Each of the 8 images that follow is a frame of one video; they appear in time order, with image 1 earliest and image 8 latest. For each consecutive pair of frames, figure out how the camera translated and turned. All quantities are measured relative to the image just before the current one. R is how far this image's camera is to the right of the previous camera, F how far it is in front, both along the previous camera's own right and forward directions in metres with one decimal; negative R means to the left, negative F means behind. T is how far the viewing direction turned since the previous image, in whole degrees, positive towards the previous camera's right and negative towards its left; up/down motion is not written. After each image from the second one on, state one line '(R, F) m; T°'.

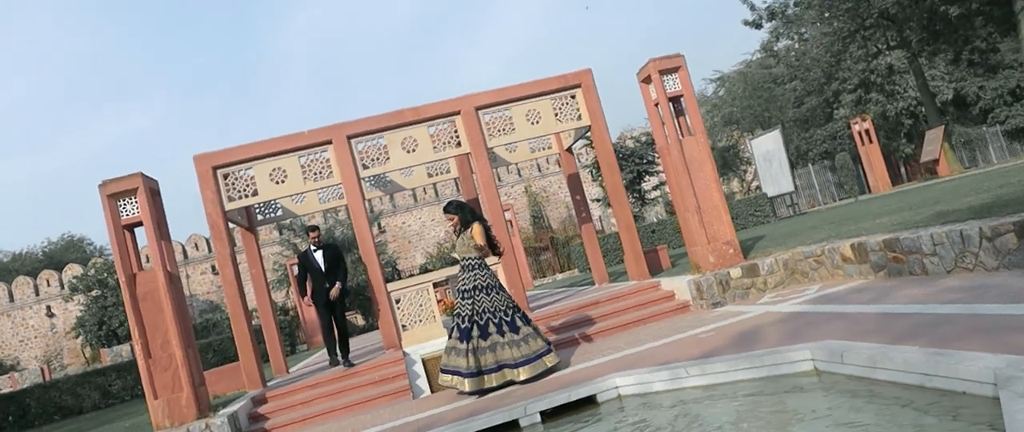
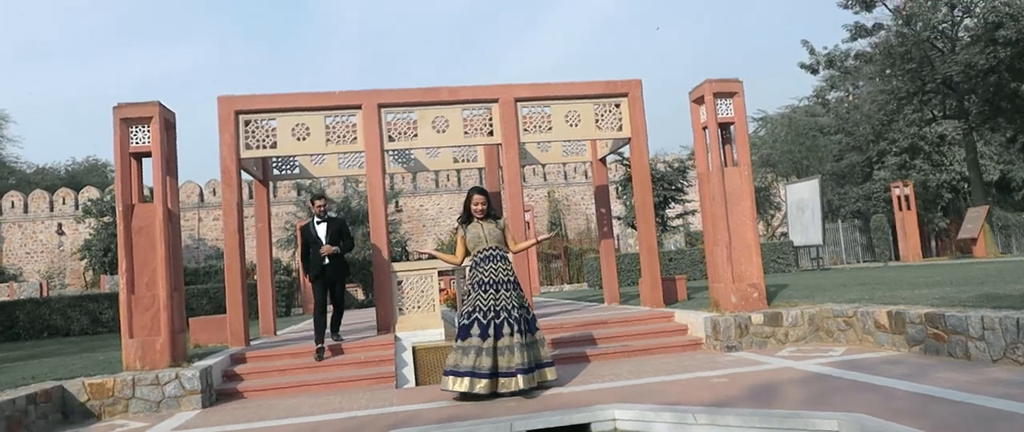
(0.0, +0.4) m; -2°
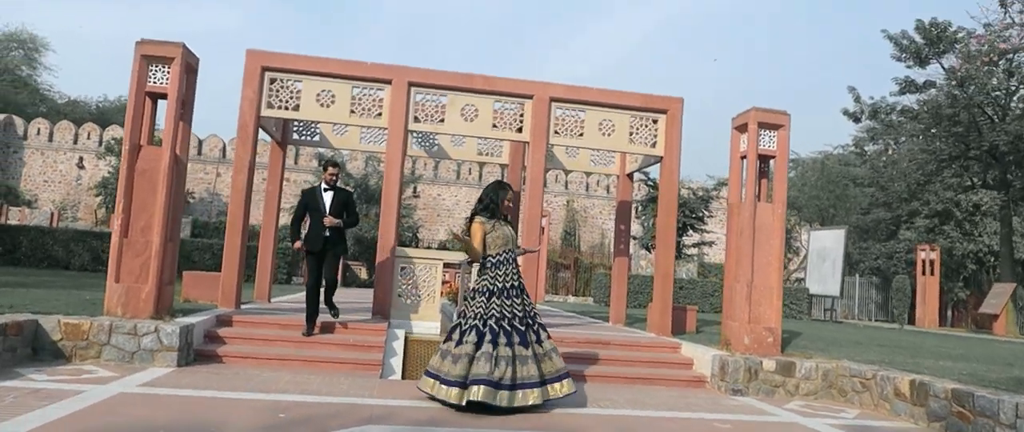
(0.0, +0.4) m; -1°
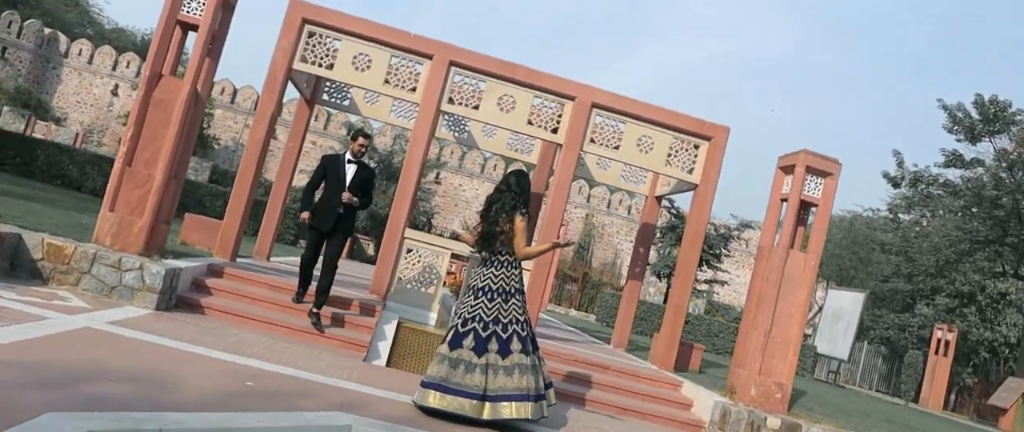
(0.0, +0.4) m; -1°
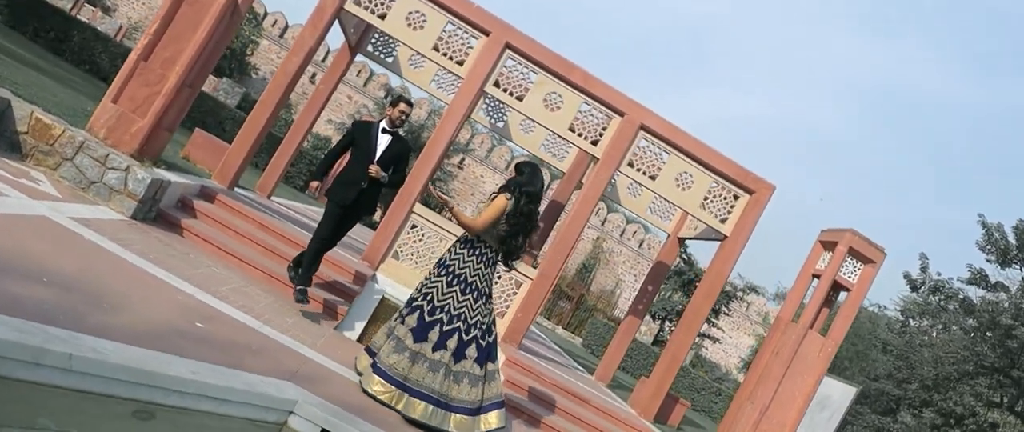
(-0.1, +0.5) m; -1°
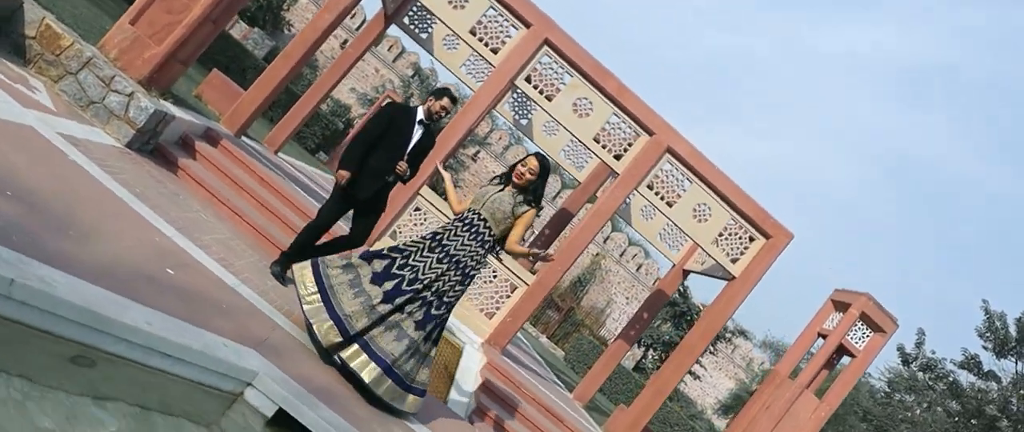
(0.0, +0.3) m; 0°
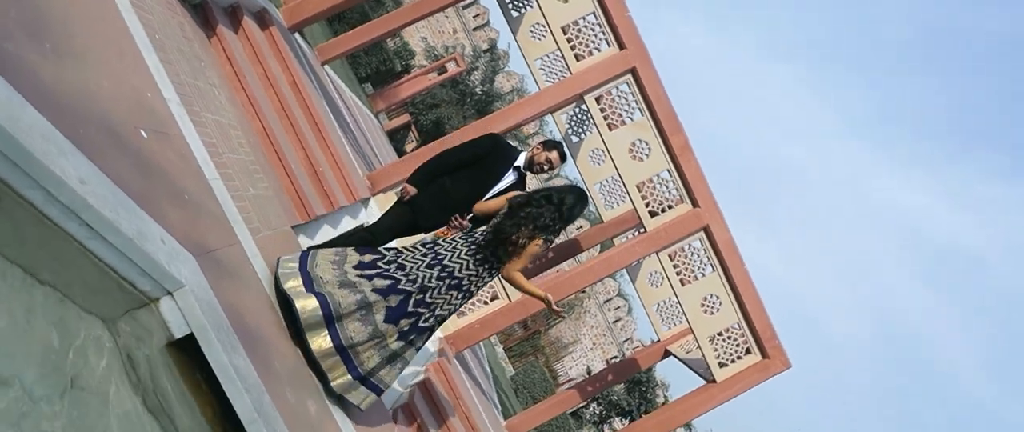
(-0.1, +0.5) m; -1°
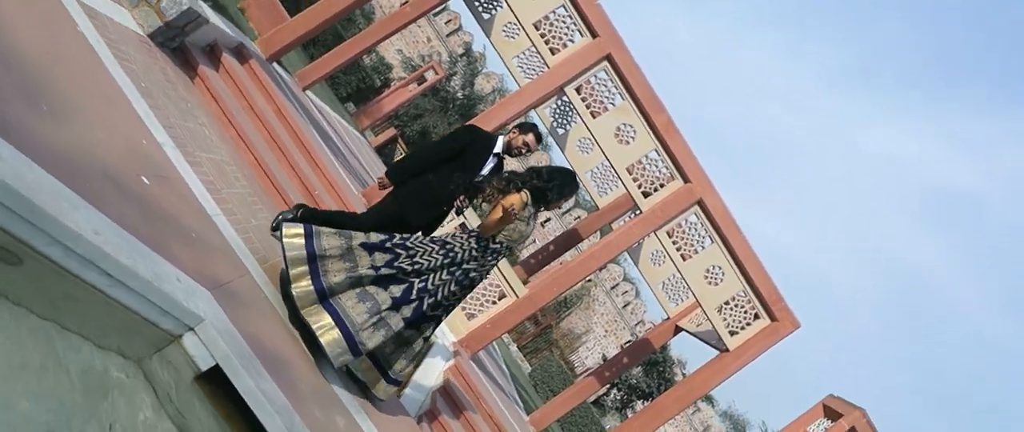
(0.0, -0.1) m; 0°
